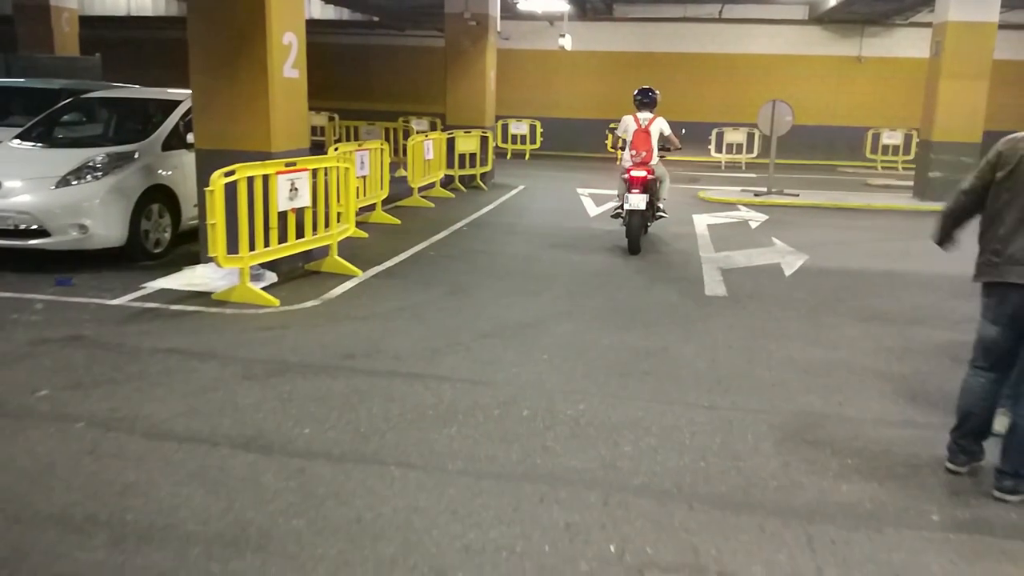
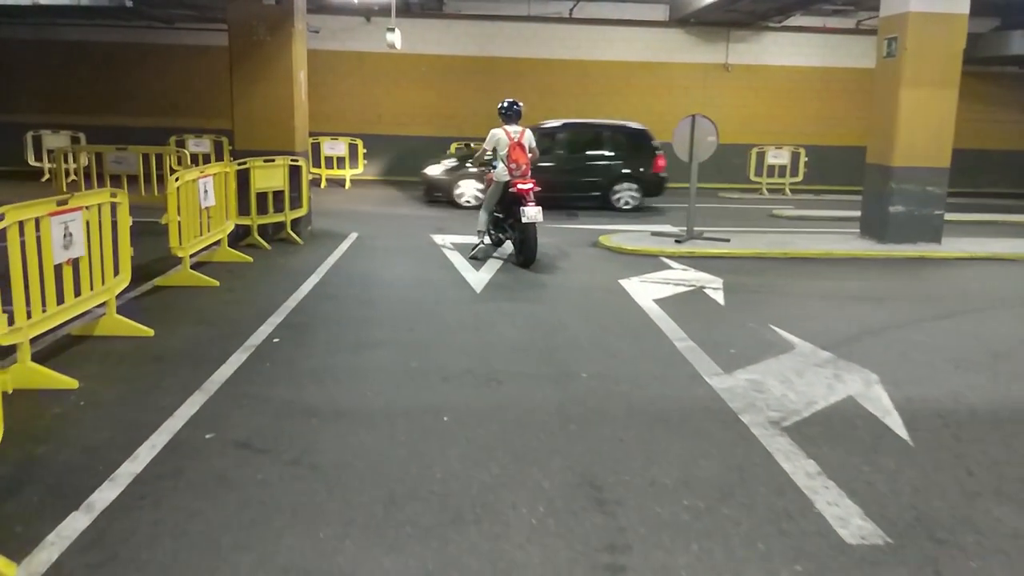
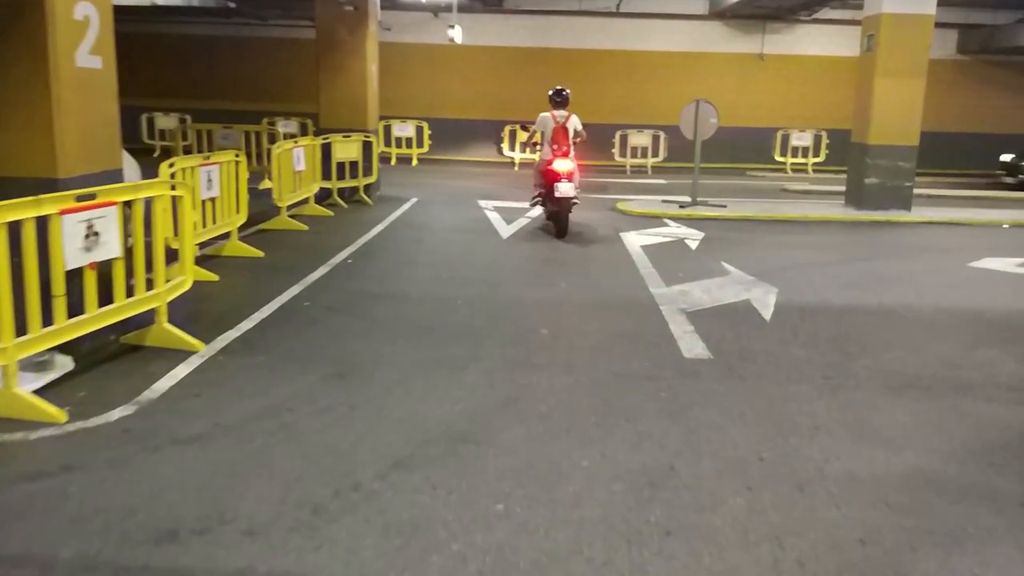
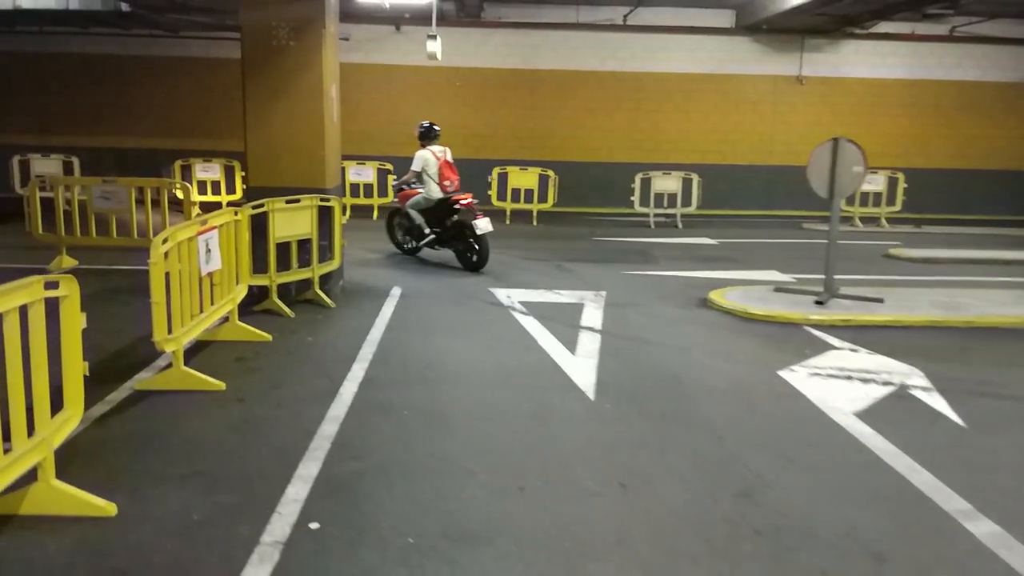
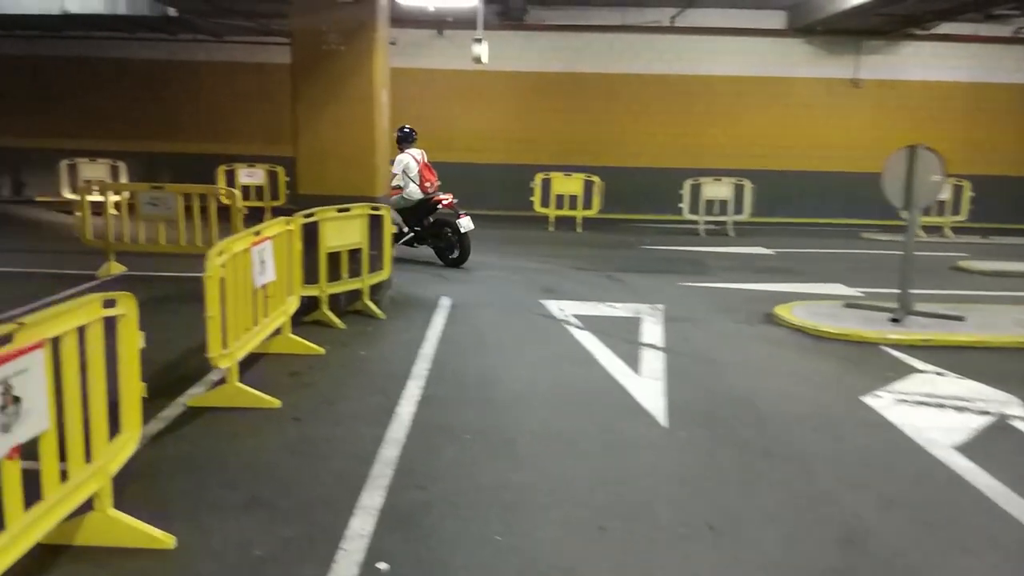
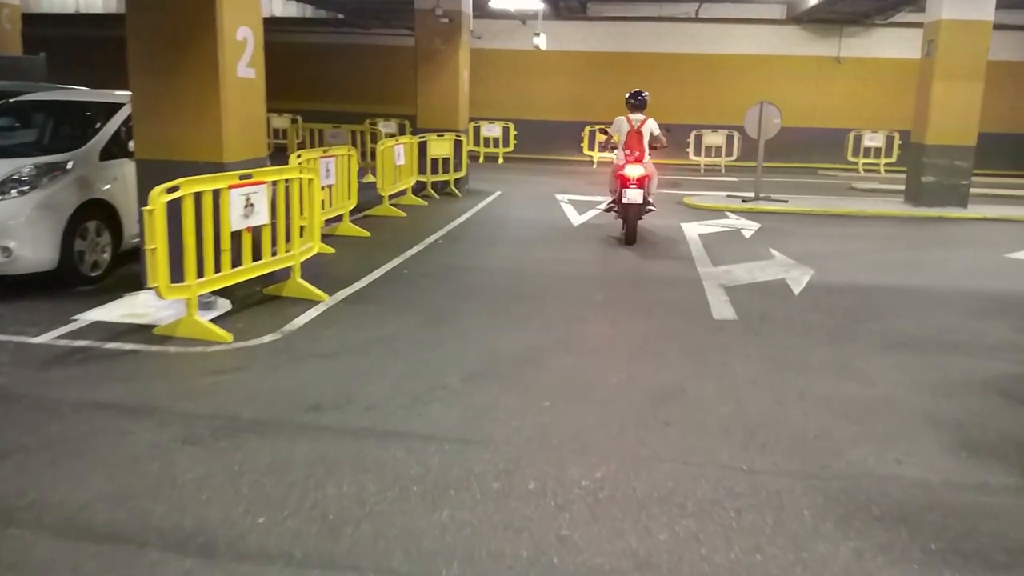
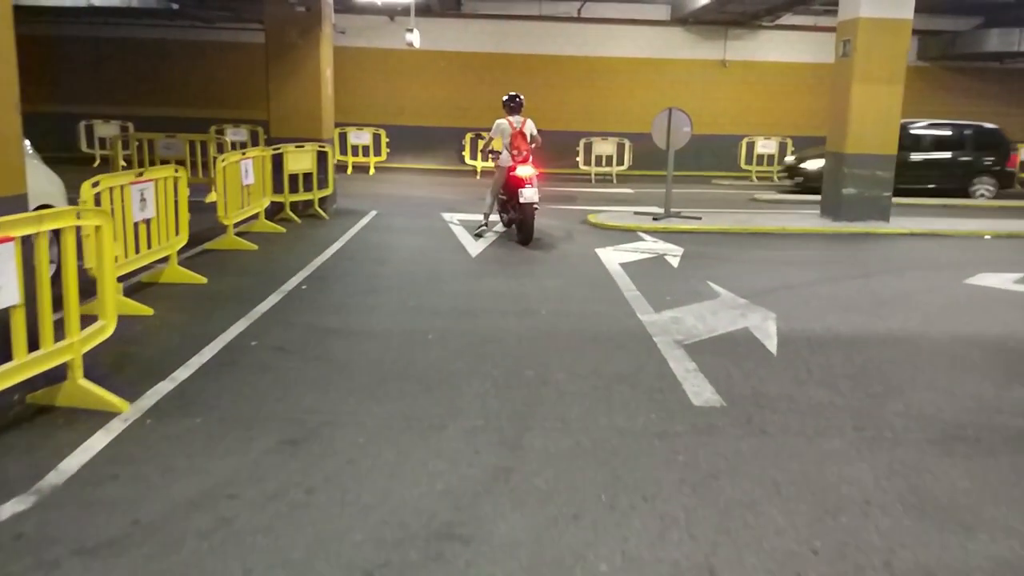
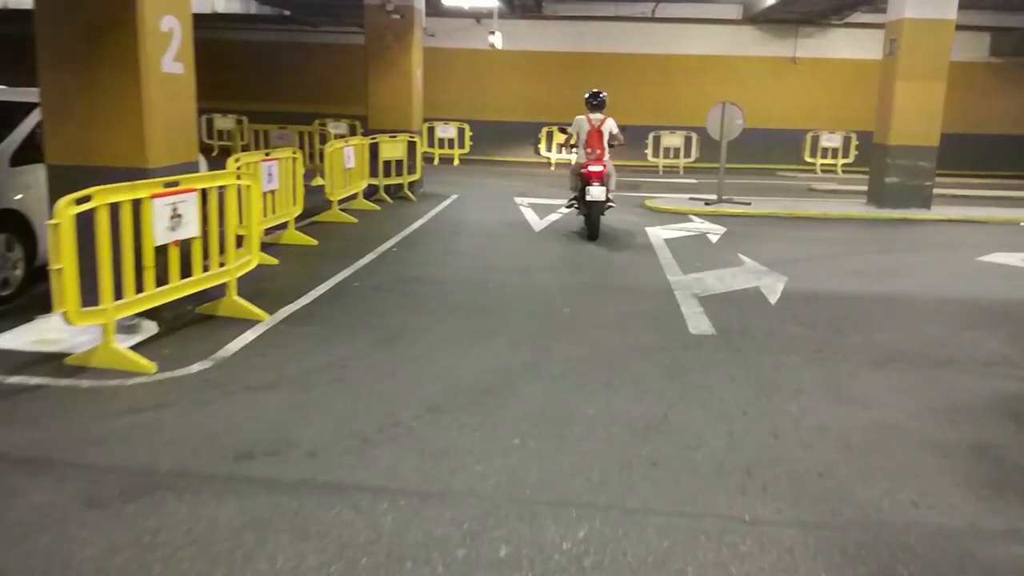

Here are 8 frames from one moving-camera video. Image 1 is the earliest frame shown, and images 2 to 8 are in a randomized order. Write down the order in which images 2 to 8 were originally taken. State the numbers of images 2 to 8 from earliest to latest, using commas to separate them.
6, 8, 3, 7, 2, 4, 5
